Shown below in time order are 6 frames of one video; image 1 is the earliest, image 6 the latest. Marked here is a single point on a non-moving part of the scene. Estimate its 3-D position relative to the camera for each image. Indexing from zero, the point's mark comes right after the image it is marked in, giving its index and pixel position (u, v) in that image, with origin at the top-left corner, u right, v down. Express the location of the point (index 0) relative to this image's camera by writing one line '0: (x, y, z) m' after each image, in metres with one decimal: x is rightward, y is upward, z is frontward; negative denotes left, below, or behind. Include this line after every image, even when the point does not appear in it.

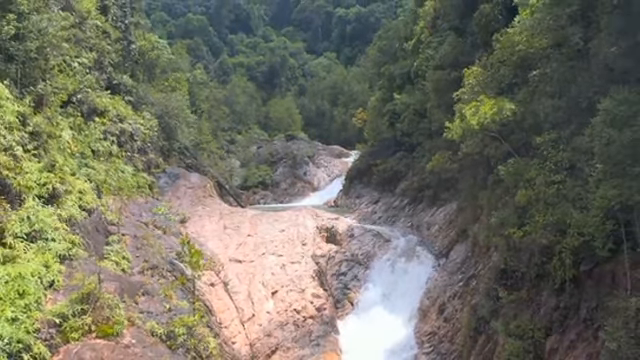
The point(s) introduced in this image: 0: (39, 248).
0: (-4.6, -1.1, +11.5) m
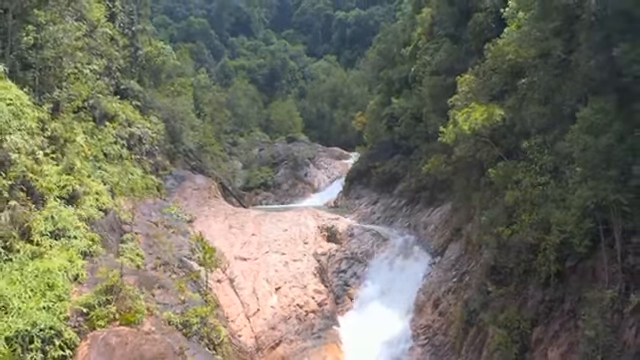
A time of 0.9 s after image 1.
0: (-4.6, -1.1, +12.4) m
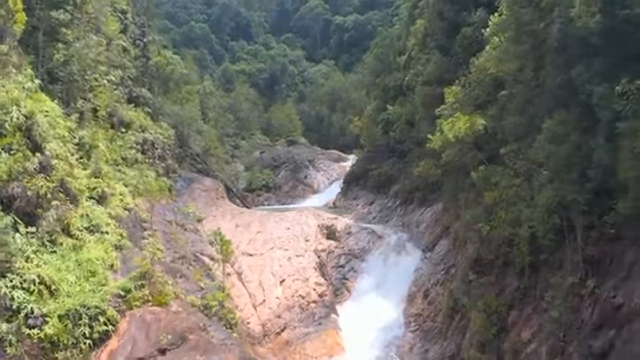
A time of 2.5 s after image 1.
0: (-4.6, -1.2, +14.2) m
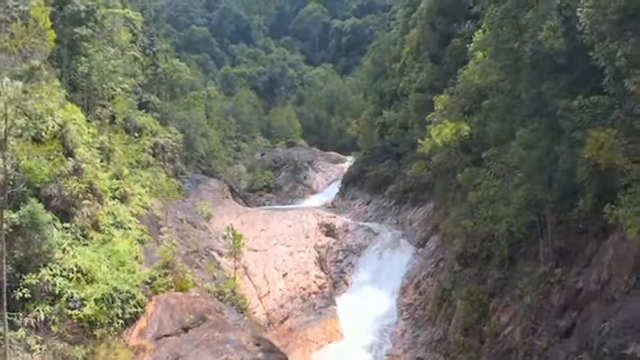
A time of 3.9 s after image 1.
0: (-4.6, -1.2, +16.0) m
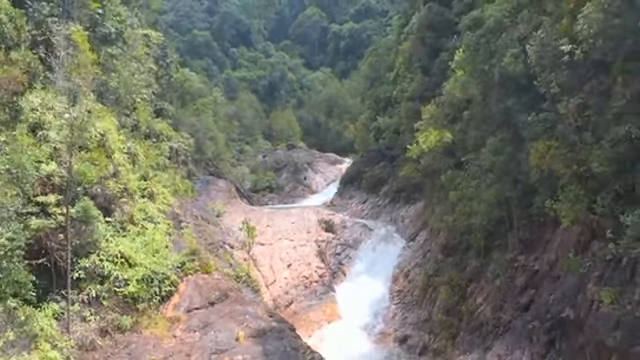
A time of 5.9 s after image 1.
0: (-4.5, -1.3, +18.7) m
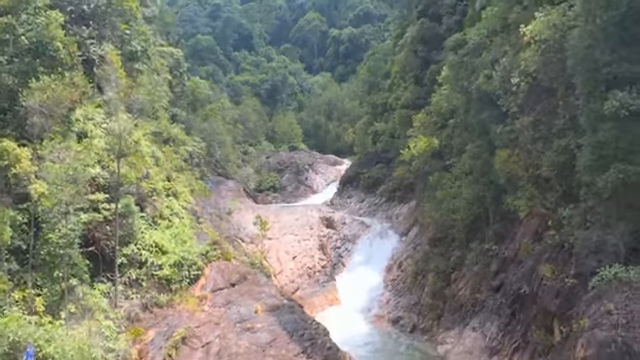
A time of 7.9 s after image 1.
0: (-4.4, -1.3, +21.7) m
